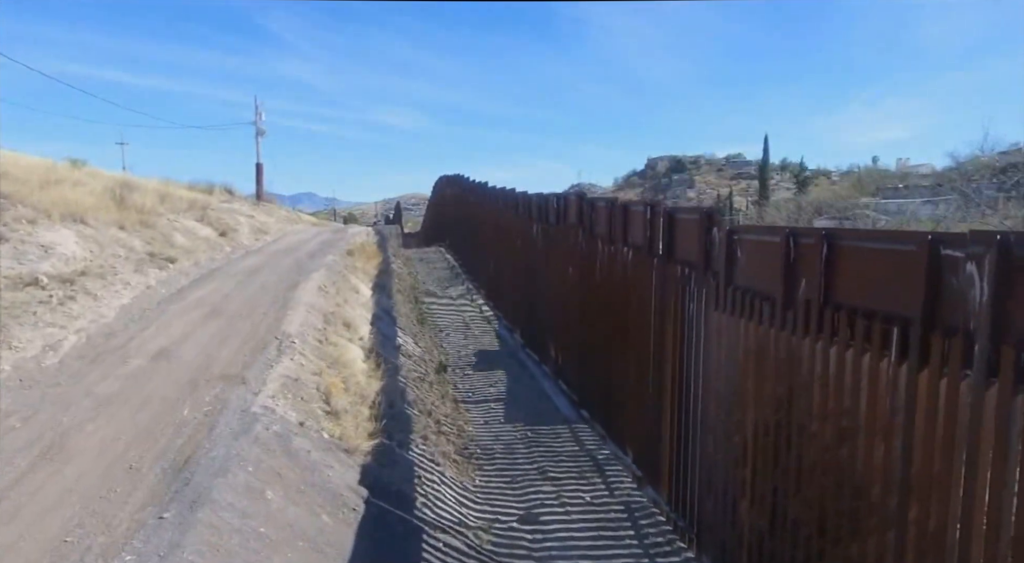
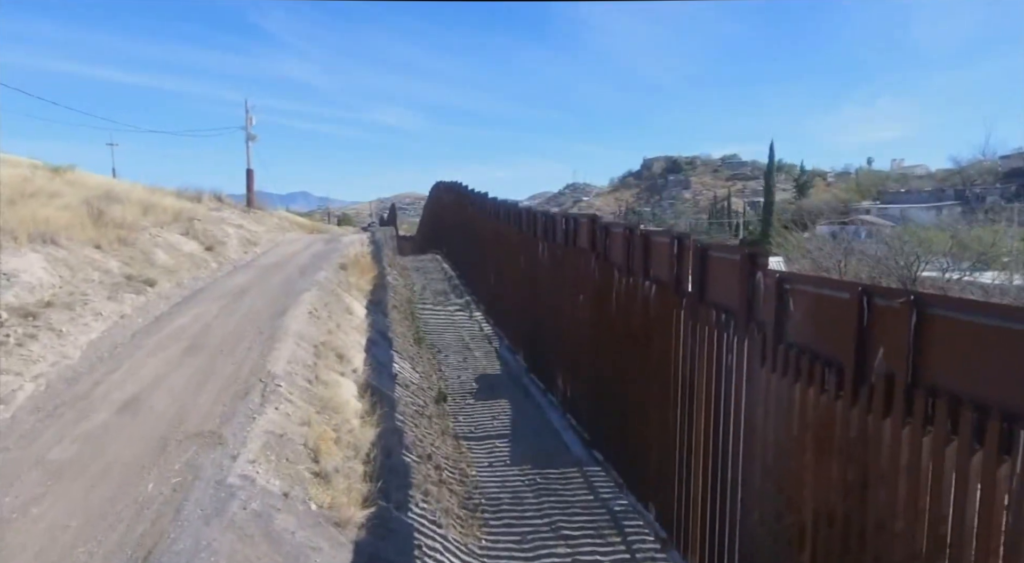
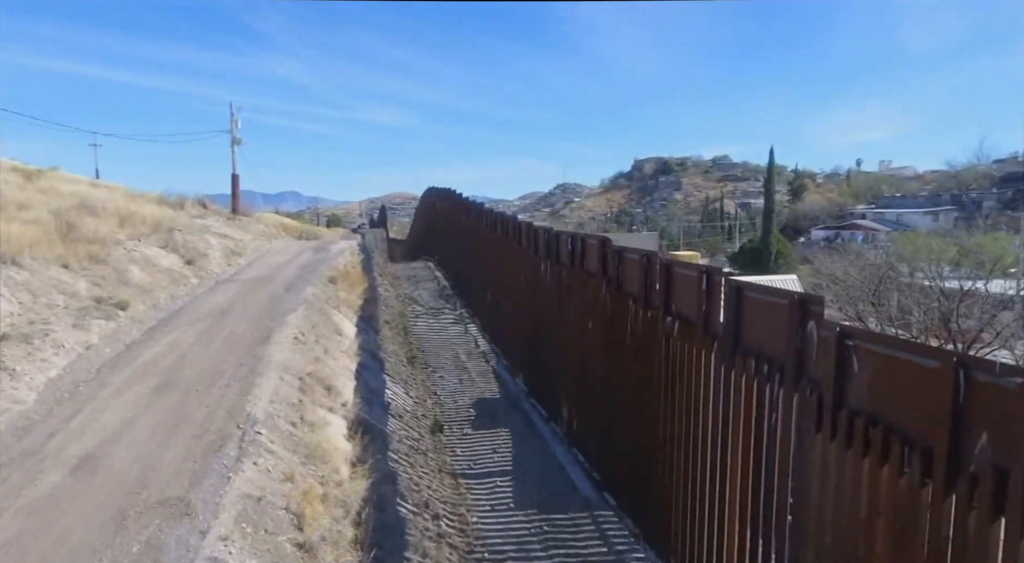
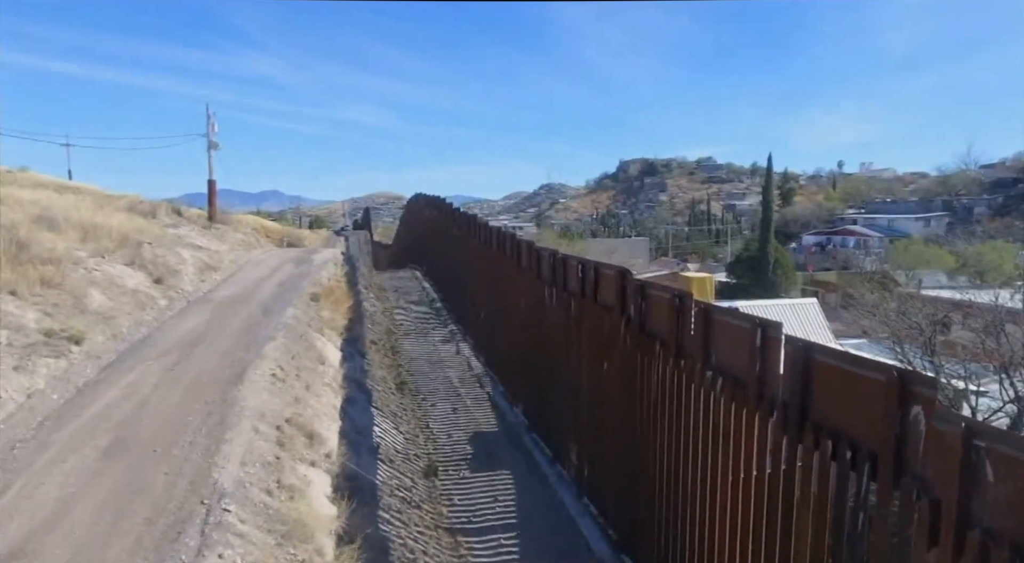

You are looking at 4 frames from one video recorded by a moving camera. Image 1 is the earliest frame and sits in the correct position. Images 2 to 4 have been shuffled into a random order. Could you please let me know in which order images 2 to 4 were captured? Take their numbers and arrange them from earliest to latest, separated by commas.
2, 3, 4
